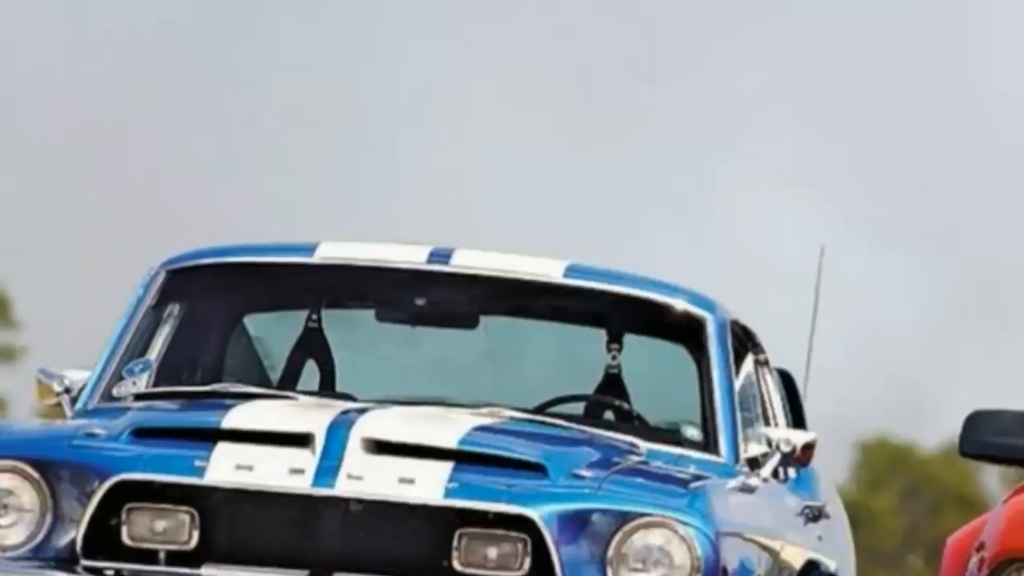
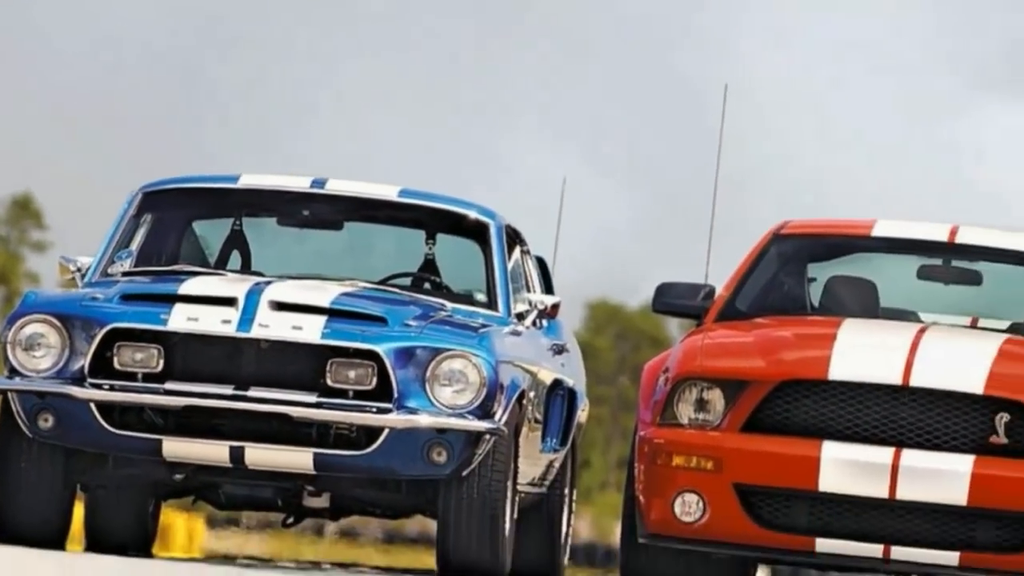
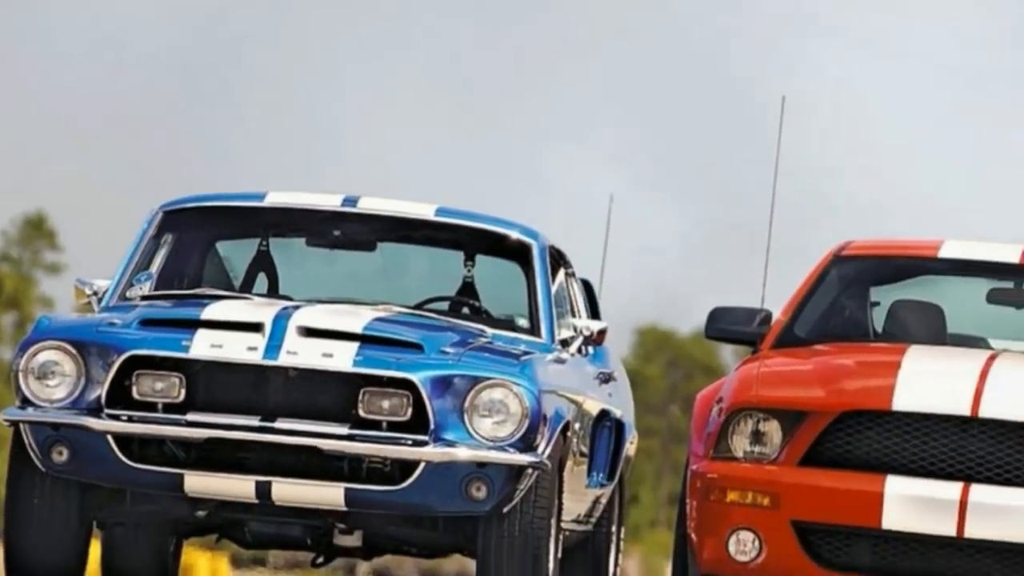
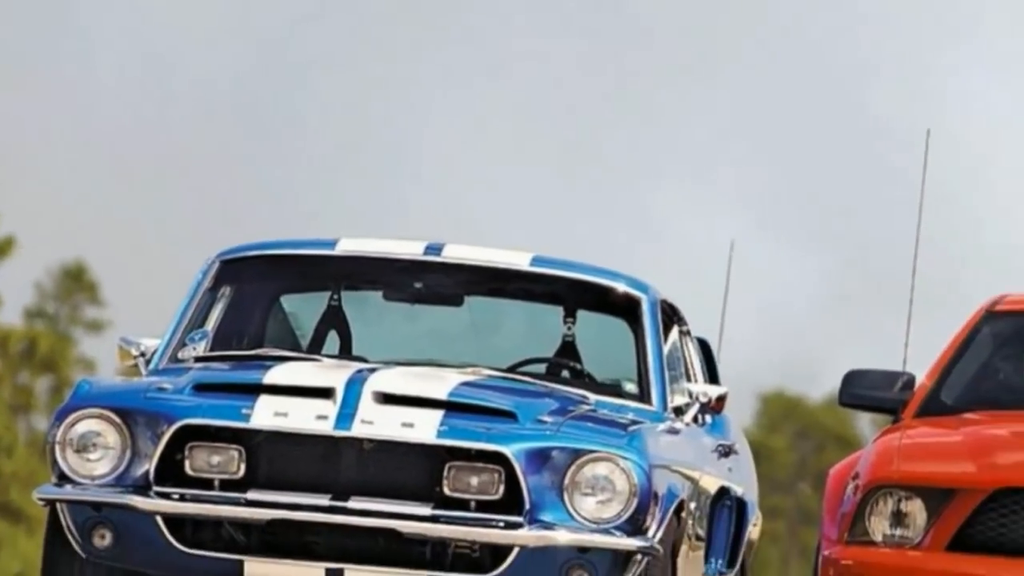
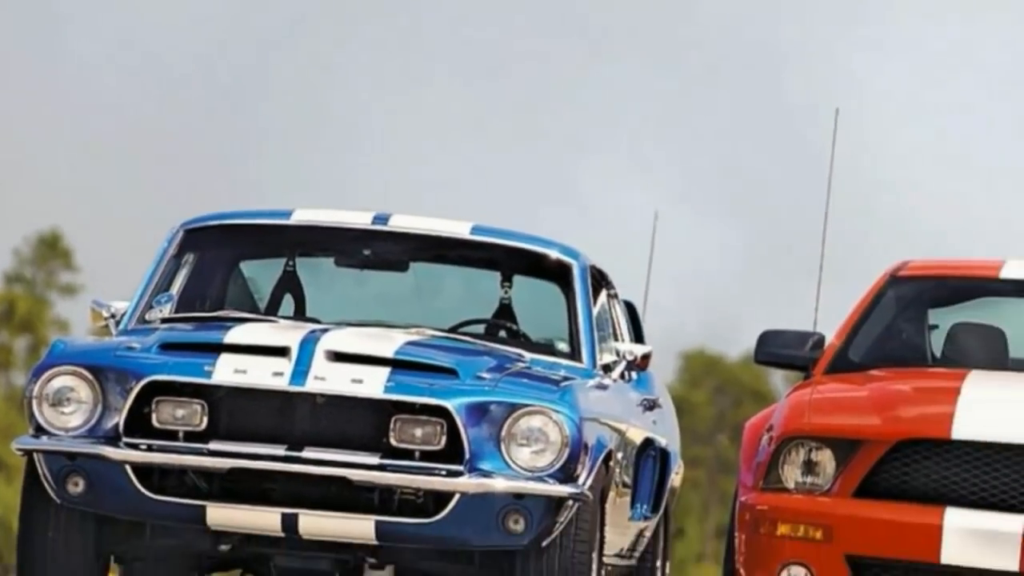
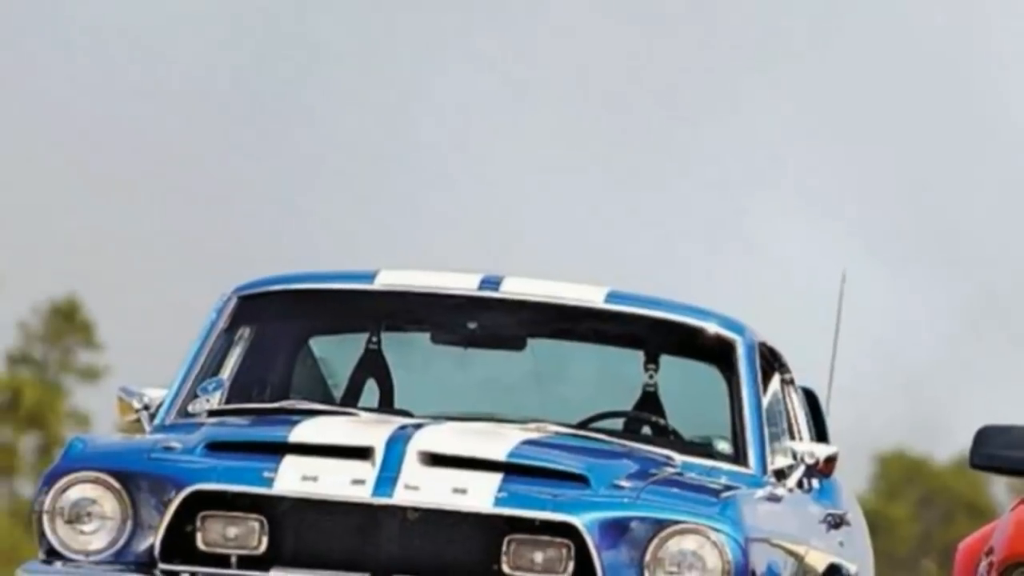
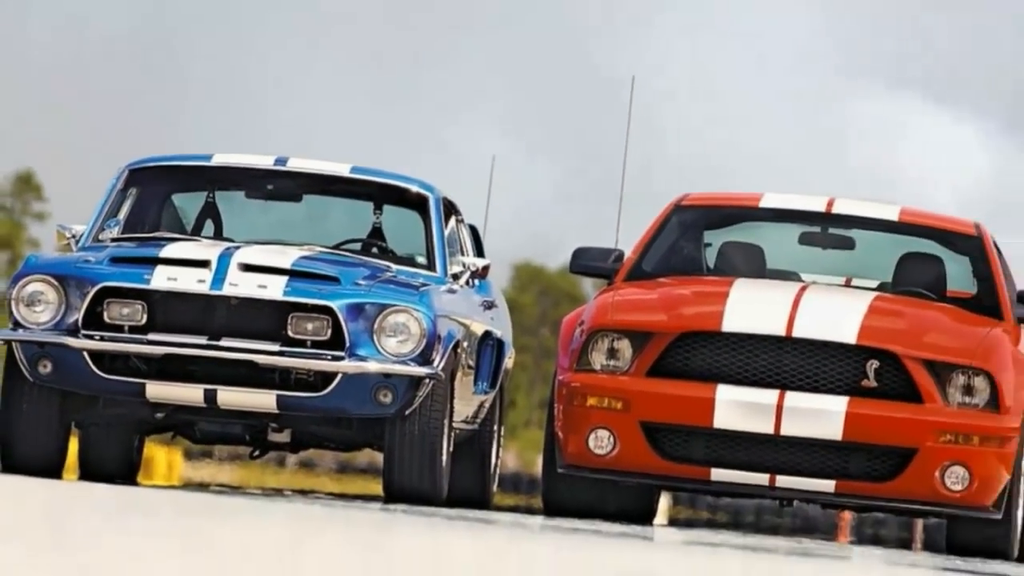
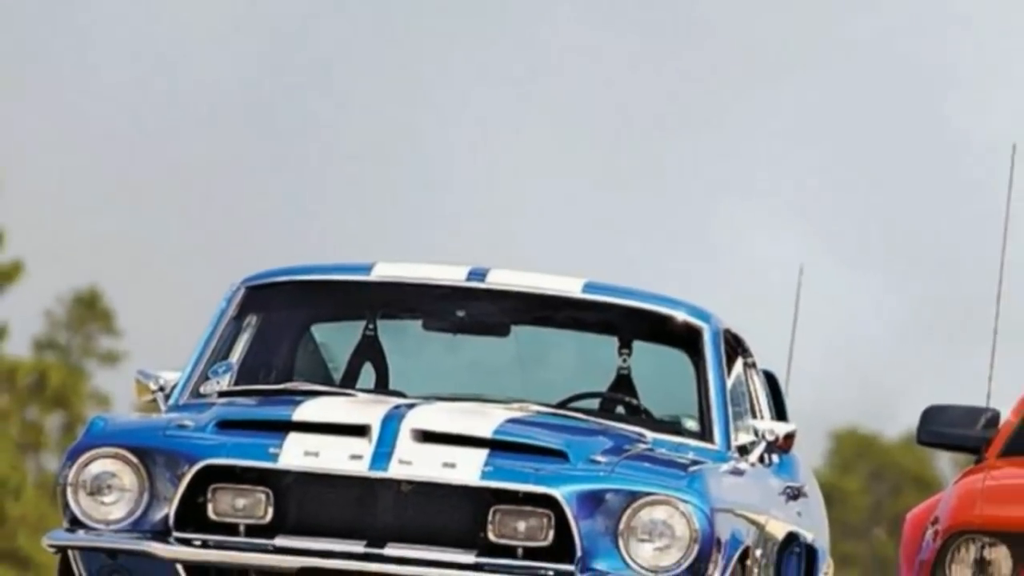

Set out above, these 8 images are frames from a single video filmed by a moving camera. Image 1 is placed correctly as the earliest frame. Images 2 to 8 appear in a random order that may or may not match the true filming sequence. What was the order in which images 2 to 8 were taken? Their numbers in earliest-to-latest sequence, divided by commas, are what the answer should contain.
6, 8, 4, 5, 3, 2, 7
